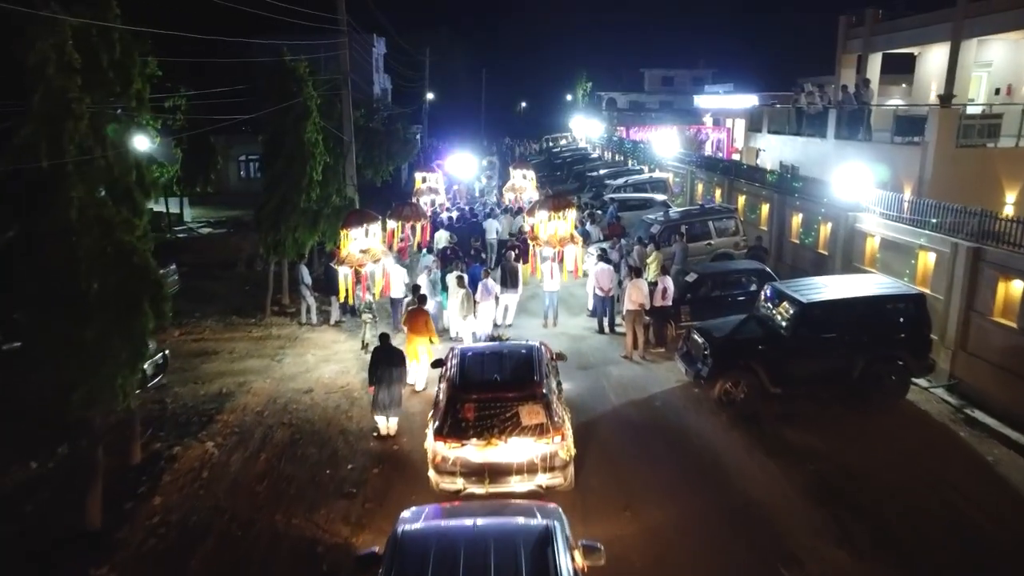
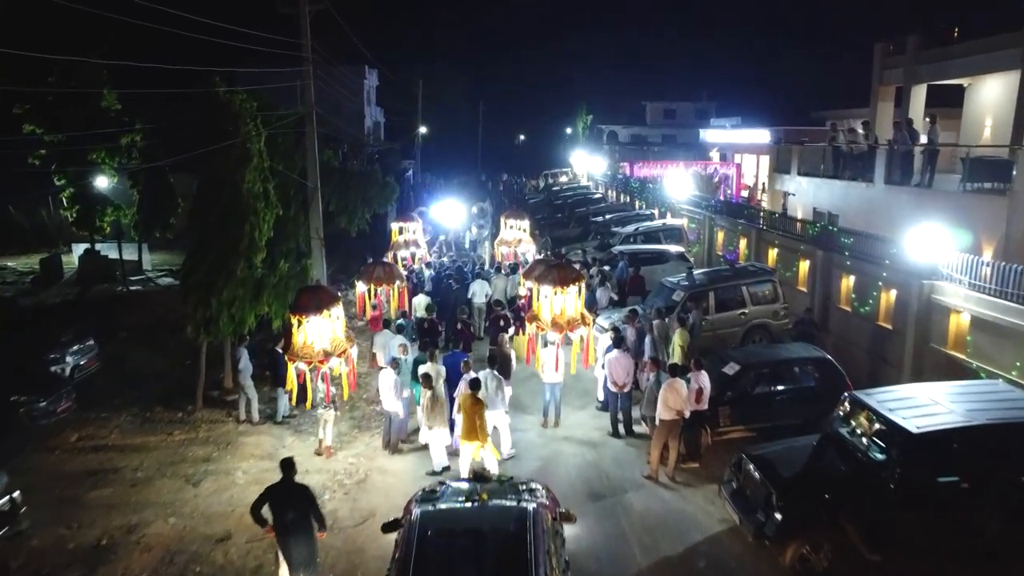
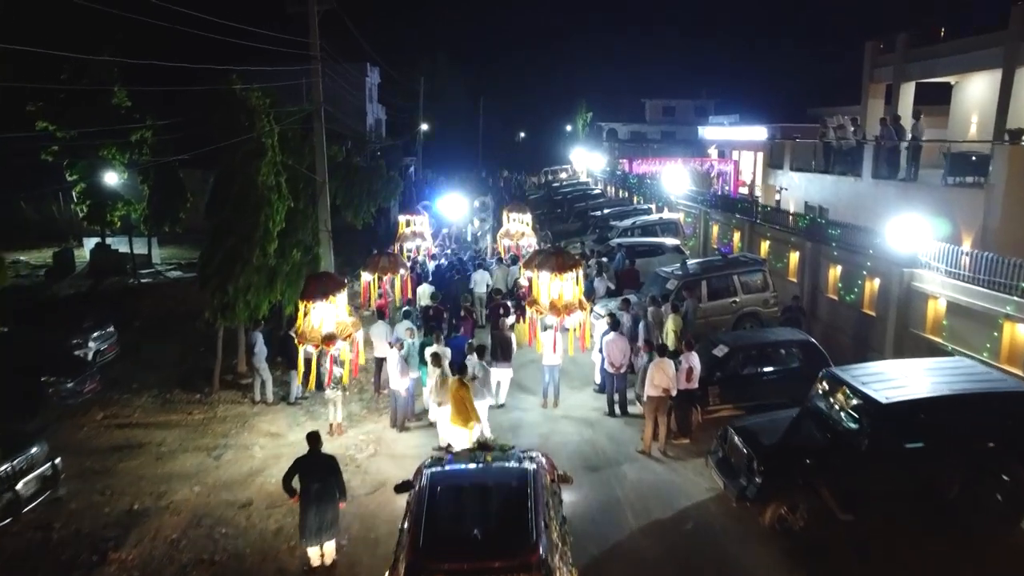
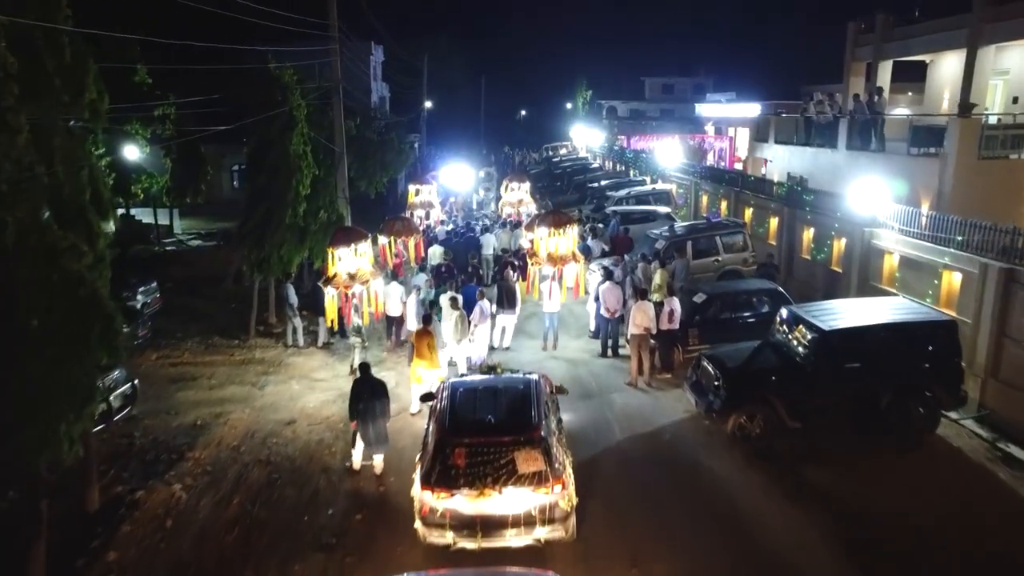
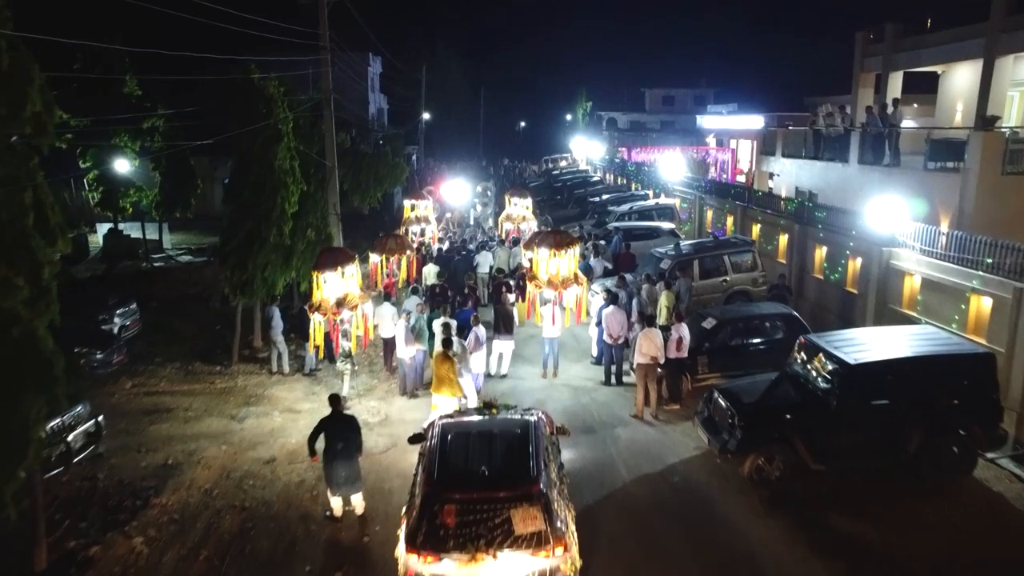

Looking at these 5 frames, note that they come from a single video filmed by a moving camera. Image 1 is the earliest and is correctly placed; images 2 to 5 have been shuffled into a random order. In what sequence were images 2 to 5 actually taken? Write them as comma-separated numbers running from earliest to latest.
4, 5, 3, 2
